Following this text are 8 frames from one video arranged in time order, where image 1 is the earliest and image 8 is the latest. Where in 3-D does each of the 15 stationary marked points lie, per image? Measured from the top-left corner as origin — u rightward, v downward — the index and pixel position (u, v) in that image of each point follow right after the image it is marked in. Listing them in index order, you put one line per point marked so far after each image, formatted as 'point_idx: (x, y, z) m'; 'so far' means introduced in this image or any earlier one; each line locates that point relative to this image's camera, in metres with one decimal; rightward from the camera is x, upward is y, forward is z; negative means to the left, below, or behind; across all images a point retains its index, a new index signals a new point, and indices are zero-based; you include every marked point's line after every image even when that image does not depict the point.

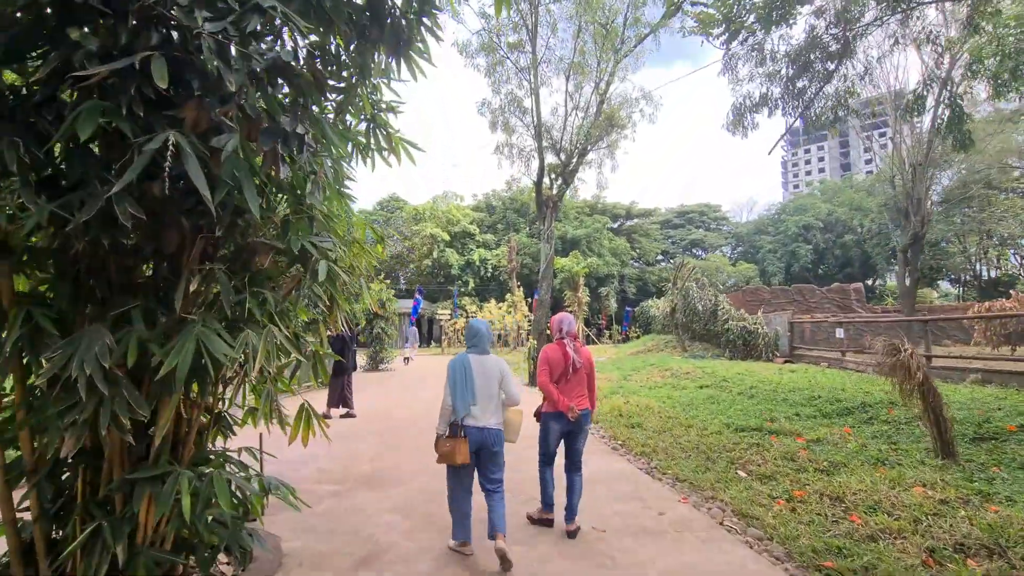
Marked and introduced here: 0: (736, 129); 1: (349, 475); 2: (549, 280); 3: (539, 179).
0: (+3.6, +2.6, +7.9) m
1: (-1.6, -1.8, +4.7) m
2: (+0.9, +0.2, +12.5) m
3: (+0.7, +3.0, +13.0) m
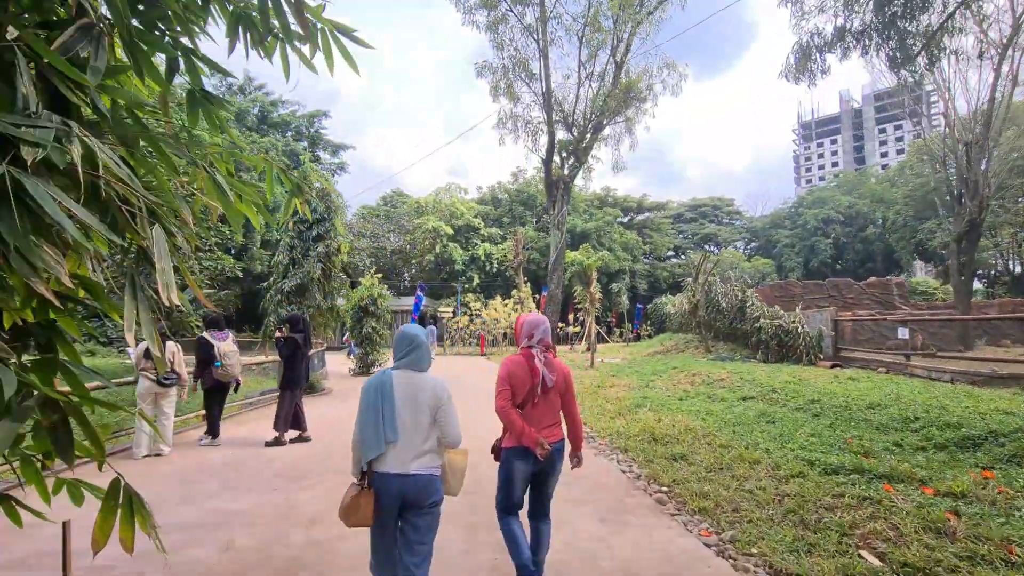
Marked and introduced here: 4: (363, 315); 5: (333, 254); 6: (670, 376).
0: (+3.6, +2.7, +6.2) m
1: (-1.6, -1.7, +3.1) m
2: (+1.1, +0.4, +10.9) m
3: (+0.8, +3.1, +11.4) m
4: (-4.2, -0.8, +13.9) m
5: (-3.9, +0.7, +10.7) m
6: (+4.0, -2.2, +12.3) m
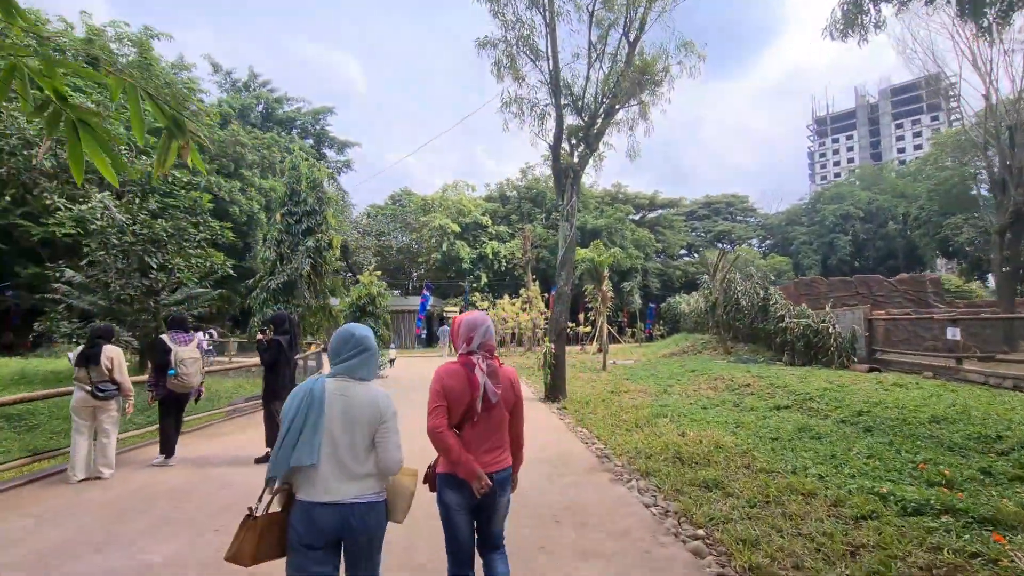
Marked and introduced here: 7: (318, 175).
0: (+3.7, +2.7, +5.3) m
1: (-1.6, -1.6, +2.3) m
2: (+1.2, +0.4, +10.0) m
3: (+0.9, +3.2, +10.5) m
4: (-4.1, -0.7, +13.1) m
5: (-3.8, +0.8, +9.9) m
6: (+4.2, -2.2, +11.4) m
7: (-4.0, +2.4, +10.2) m
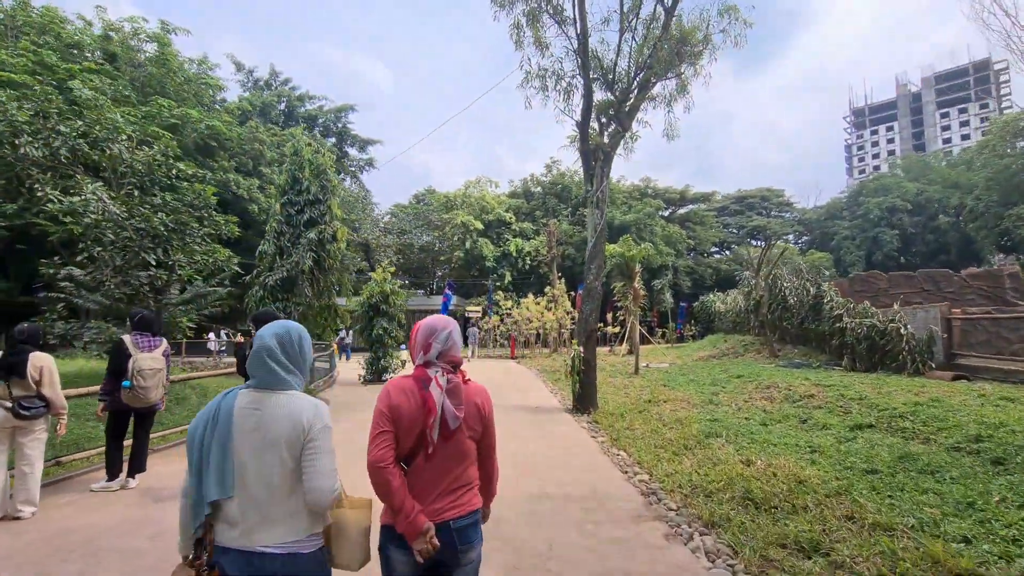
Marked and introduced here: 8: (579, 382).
0: (+3.8, +2.8, +4.0) m
1: (-1.6, -1.6, +1.3) m
2: (+1.6, +0.5, +8.8) m
3: (+1.4, +3.2, +9.4) m
4: (-3.5, -0.7, +12.2) m
5: (-3.4, +0.8, +9.0) m
6: (+4.7, -2.1, +10.1) m
7: (-3.6, +2.4, +9.3) m
8: (+1.1, -1.6, +8.1) m
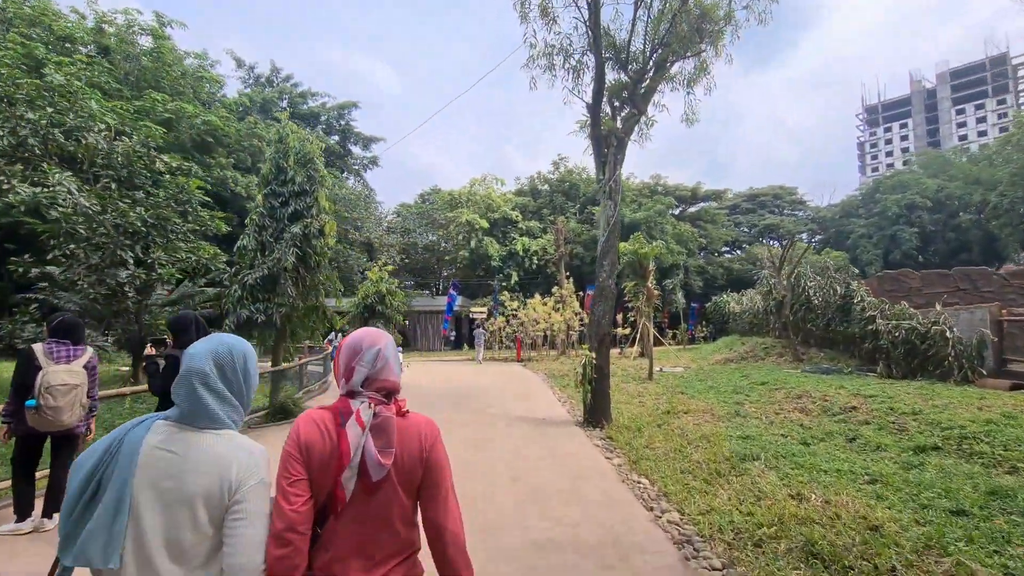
0: (+3.8, +2.9, +3.1) m
1: (-1.6, -1.6, +0.5) m
2: (+1.7, +0.5, +8.0) m
3: (+1.4, +3.3, +8.5) m
4: (-3.3, -0.6, +11.5) m
5: (-3.3, +0.9, +8.2) m
6: (+4.8, -2.1, +9.2) m
7: (-3.5, +2.4, +8.5) m
8: (+1.2, -1.6, +7.2) m
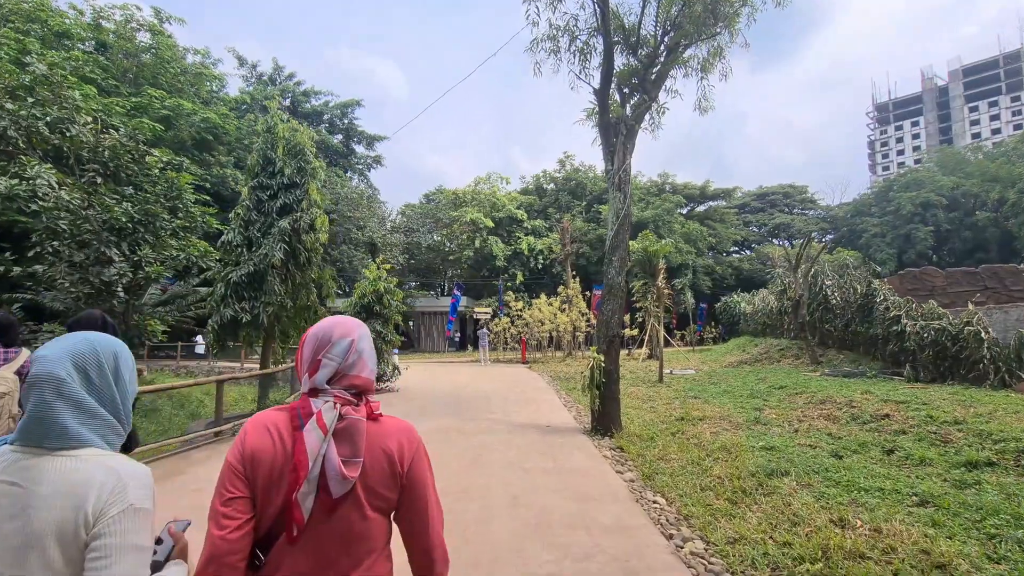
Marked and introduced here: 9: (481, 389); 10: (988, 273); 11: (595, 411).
0: (+3.8, +2.9, +2.5) m
1: (-1.7, -1.5, 0.0) m
2: (+1.7, +0.6, +7.4) m
3: (+1.5, +3.3, +8.0) m
4: (-3.3, -0.6, +11.0) m
5: (-3.3, +0.9, +7.7) m
6: (+4.8, -2.0, +8.6) m
7: (-3.5, +2.5, +8.0) m
8: (+1.2, -1.5, +6.7) m
9: (-0.7, -2.4, +11.6) m
10: (+12.2, +0.4, +12.5) m
11: (+1.1, -1.7, +6.8) m
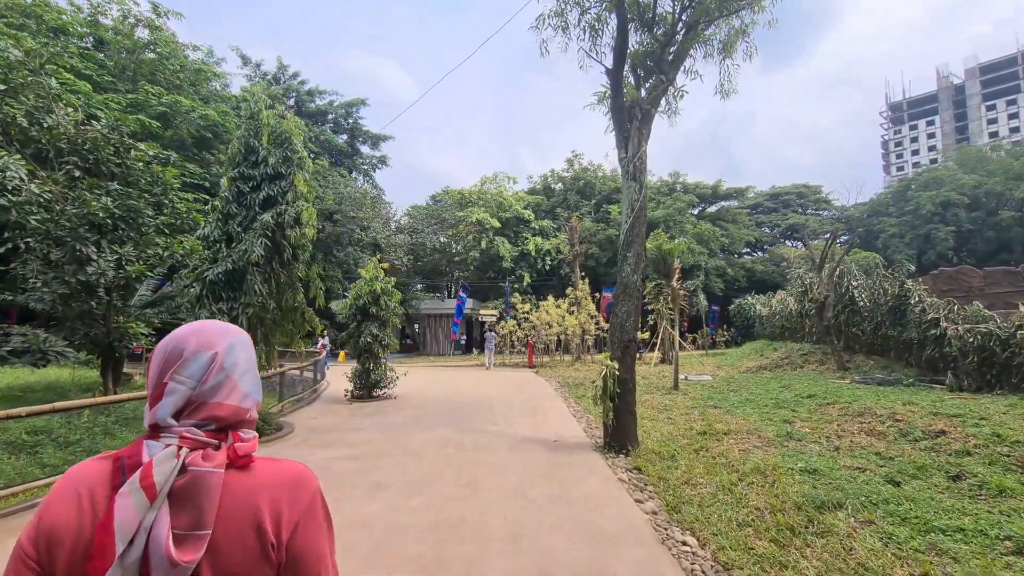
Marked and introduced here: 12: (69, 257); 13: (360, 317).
0: (+3.7, +2.9, +1.8) m
1: (-1.7, -1.5, -0.7) m
2: (+1.7, +0.6, +6.7) m
3: (+1.5, +3.3, +7.3) m
4: (-3.2, -0.6, +10.3) m
5: (-3.2, +0.9, +7.1) m
6: (+4.9, -2.0, +7.8) m
7: (-3.4, +2.5, +7.4) m
8: (+1.2, -1.5, +6.0) m
9: (-0.6, -2.4, +10.9) m
10: (+12.3, +0.4, +11.6) m
11: (+1.2, -1.7, +6.0) m
12: (-7.7, +0.6, +8.5) m
13: (-3.1, -0.6, +10.1) m
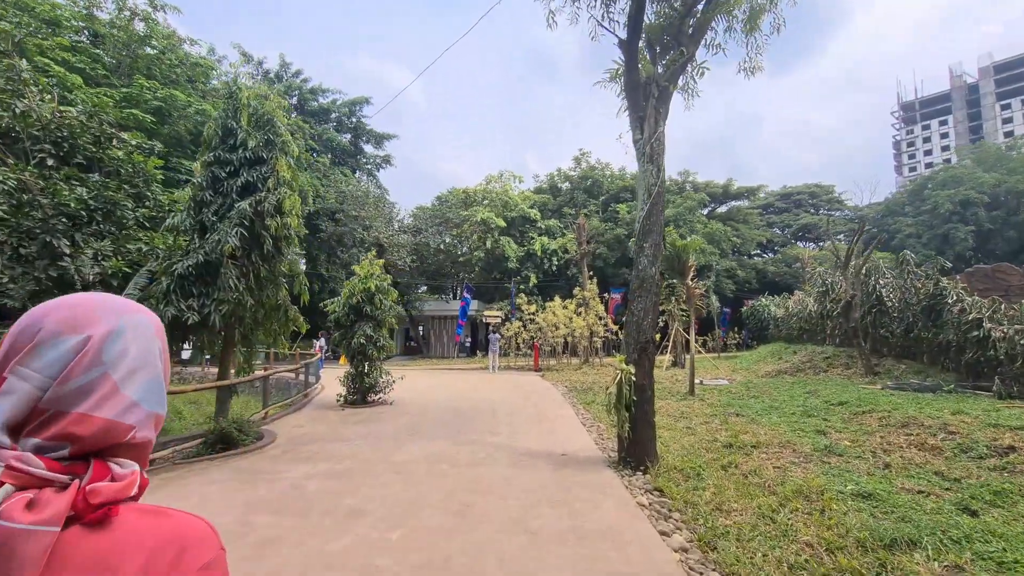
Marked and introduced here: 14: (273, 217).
0: (+3.7, +3.0, +1.1) m
1: (-1.8, -1.4, -1.4) m
2: (+1.8, +0.6, +6.0) m
3: (+1.6, +3.4, +6.6) m
4: (-3.1, -0.6, +9.7) m
5: (-3.2, +1.0, +6.4) m
6: (+4.9, -2.0, +7.0) m
7: (-3.4, +2.5, +6.7) m
8: (+1.2, -1.4, +5.2) m
9: (-0.5, -2.4, +10.2) m
10: (+12.4, +0.4, +10.7) m
11: (+1.2, -1.6, +5.3) m
12: (-7.7, +0.6, +7.9) m
13: (-3.1, -0.6, +9.4) m
14: (-3.2, +1.0, +6.4) m
